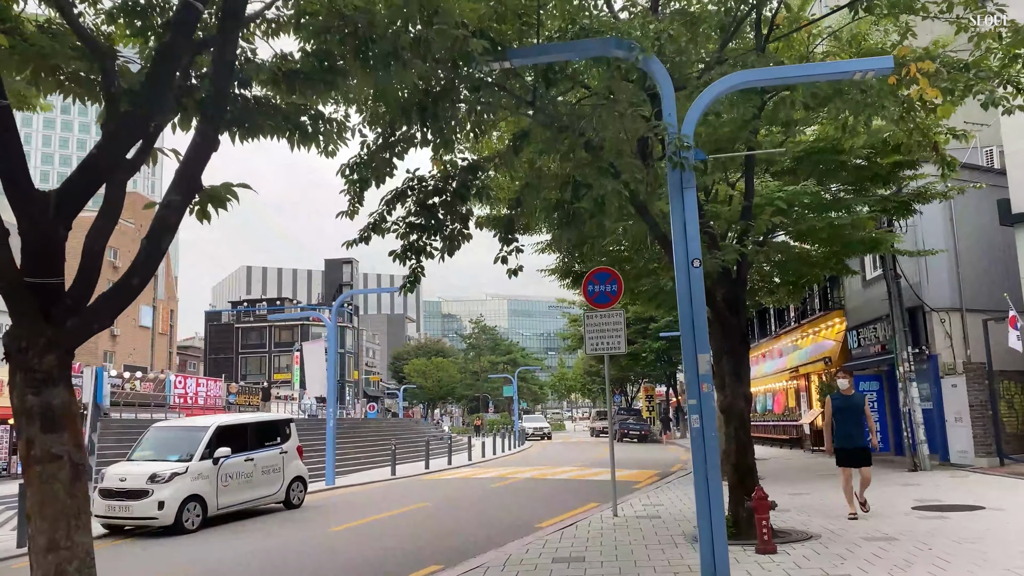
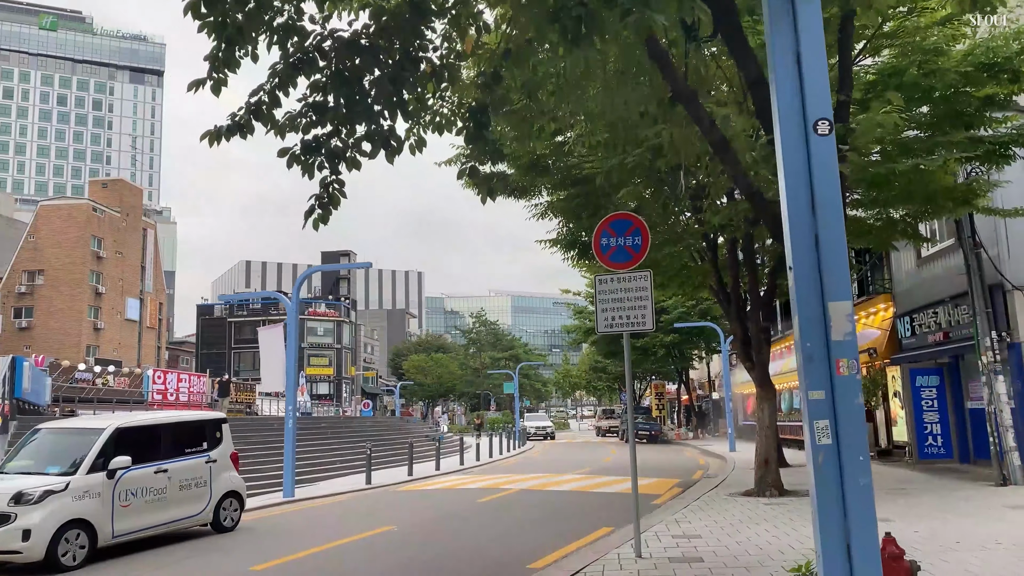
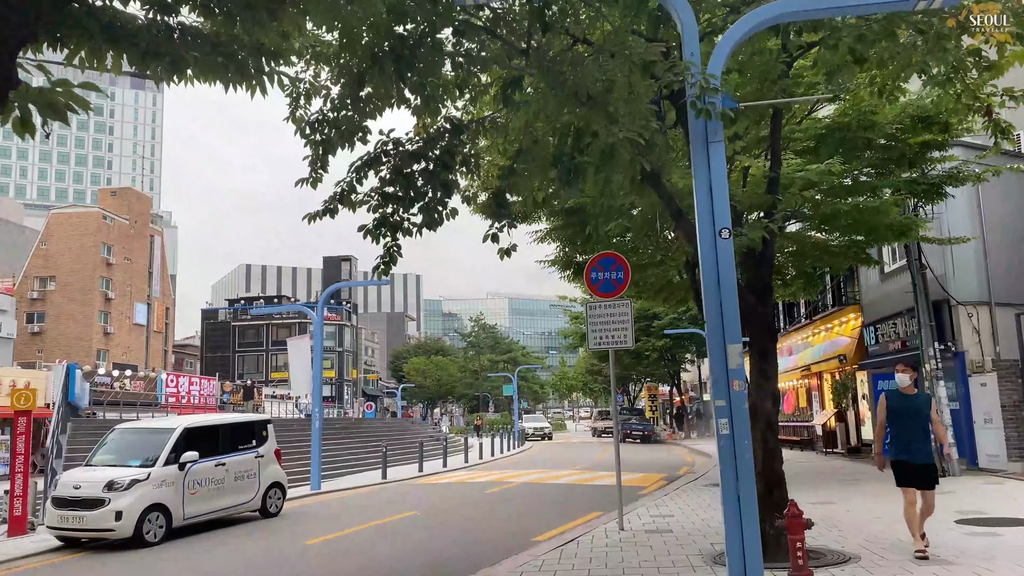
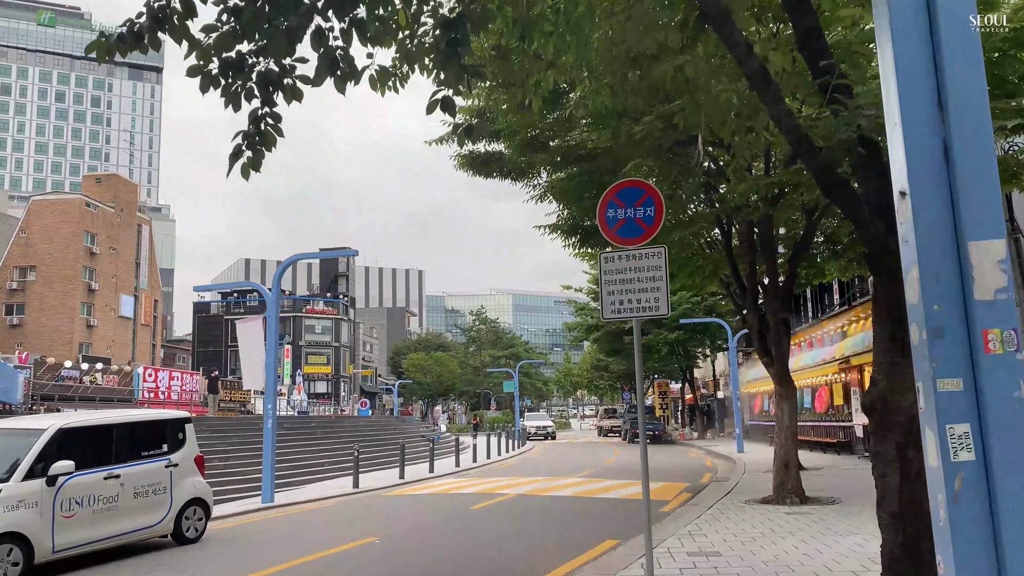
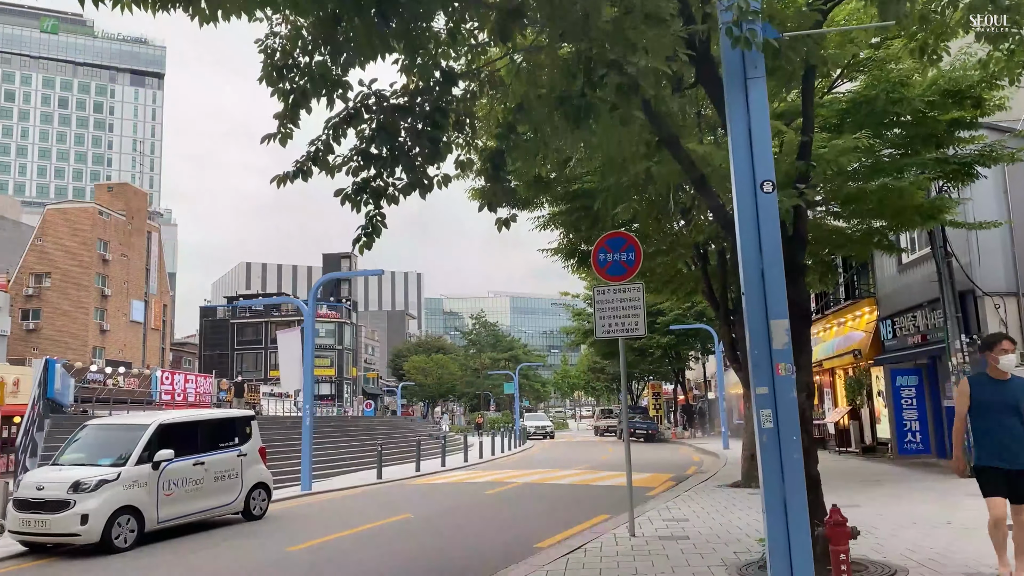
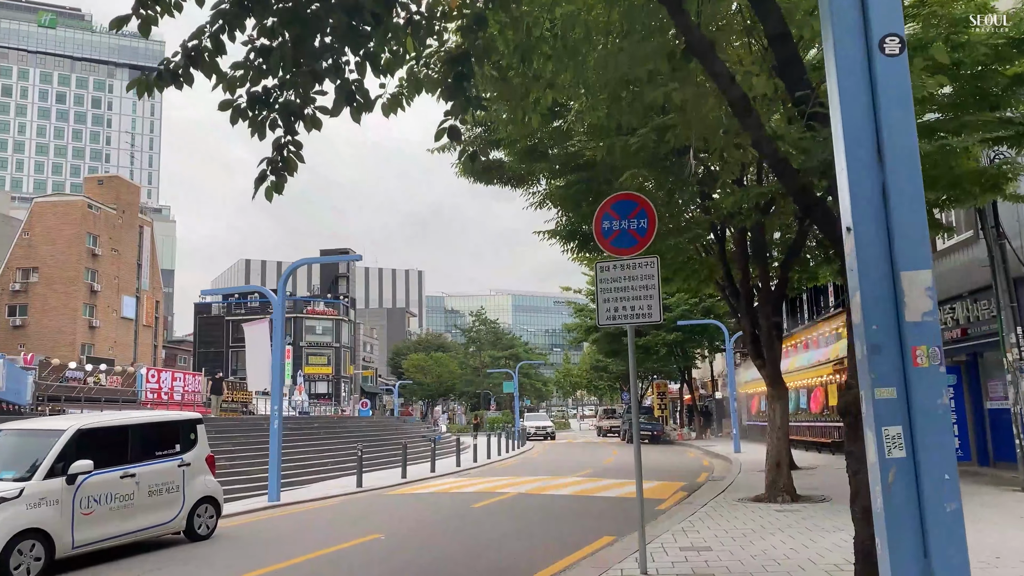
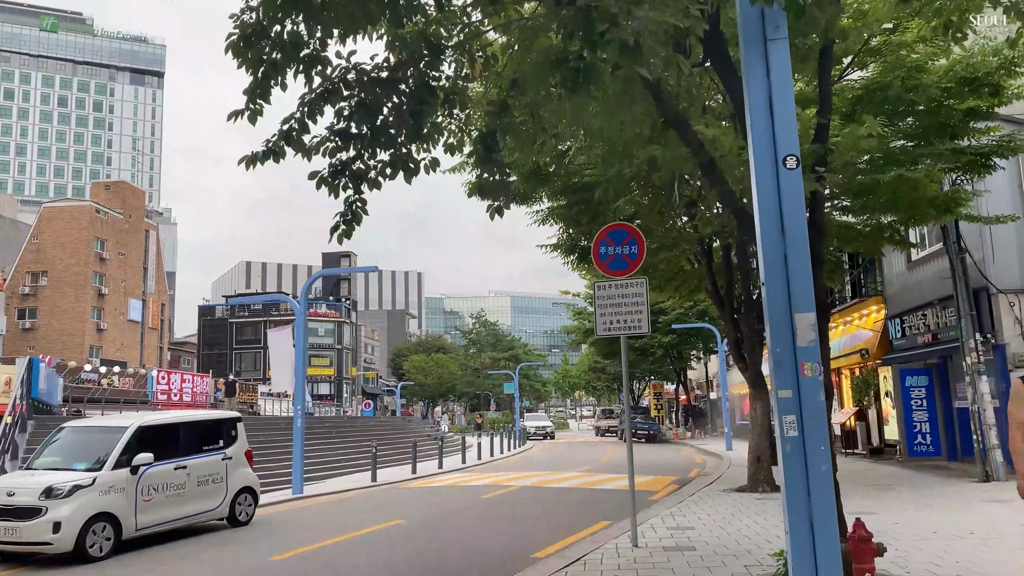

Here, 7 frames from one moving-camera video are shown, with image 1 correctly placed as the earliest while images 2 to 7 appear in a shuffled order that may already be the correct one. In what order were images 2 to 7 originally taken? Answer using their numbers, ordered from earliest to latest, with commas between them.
3, 5, 7, 2, 6, 4
